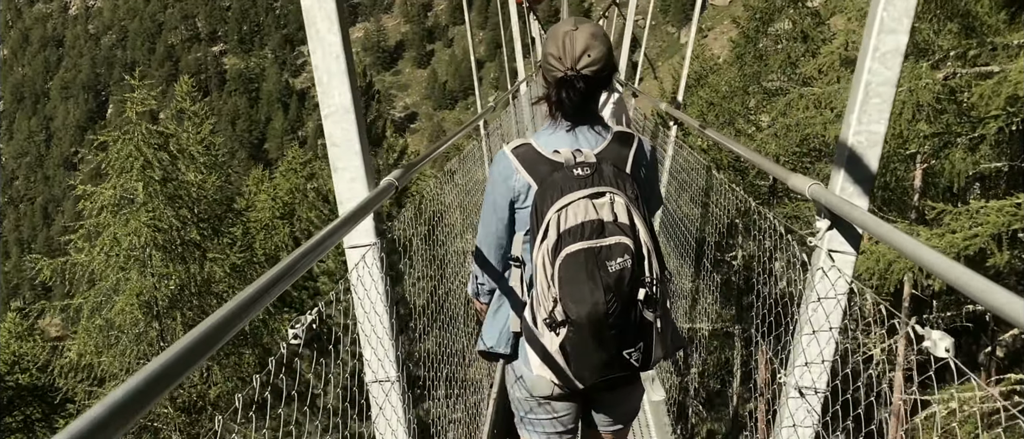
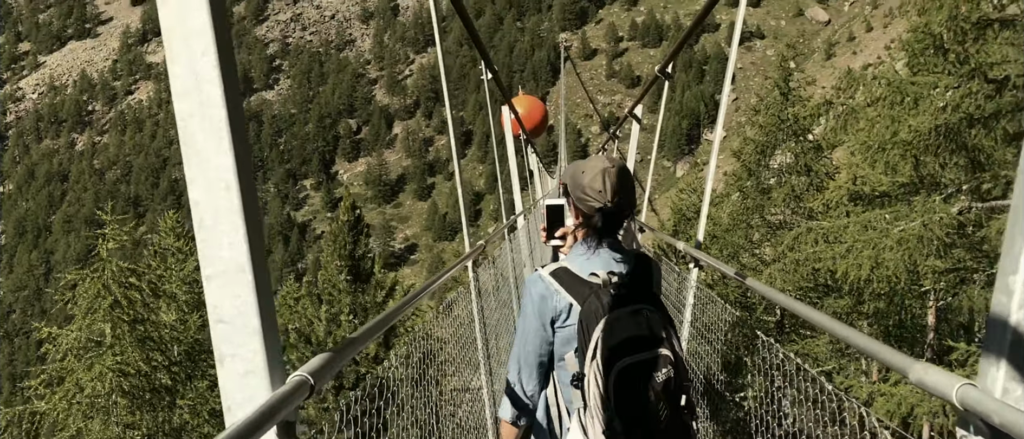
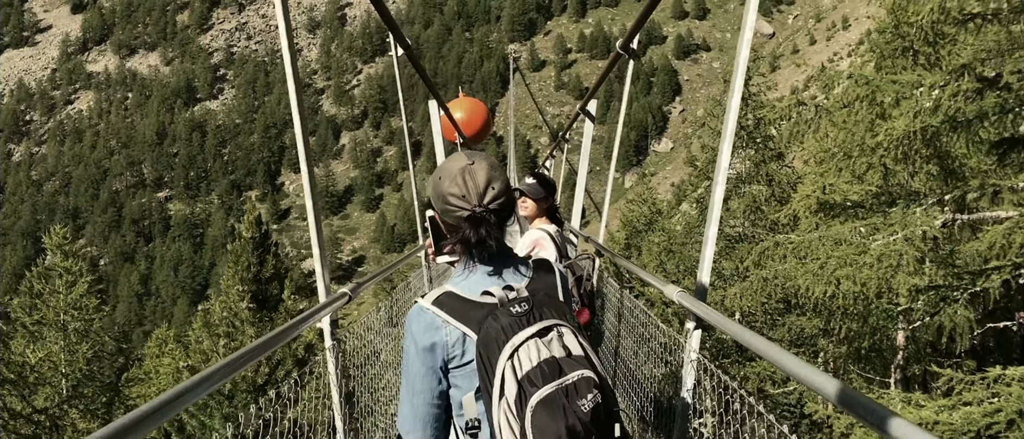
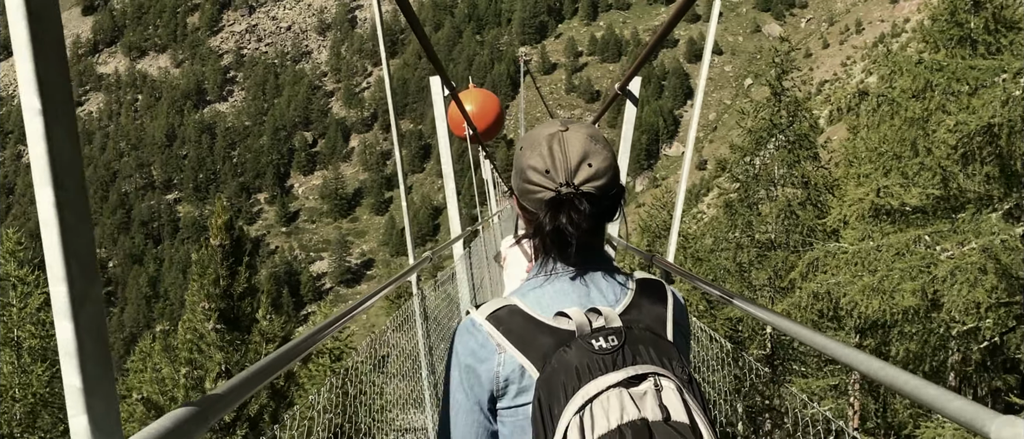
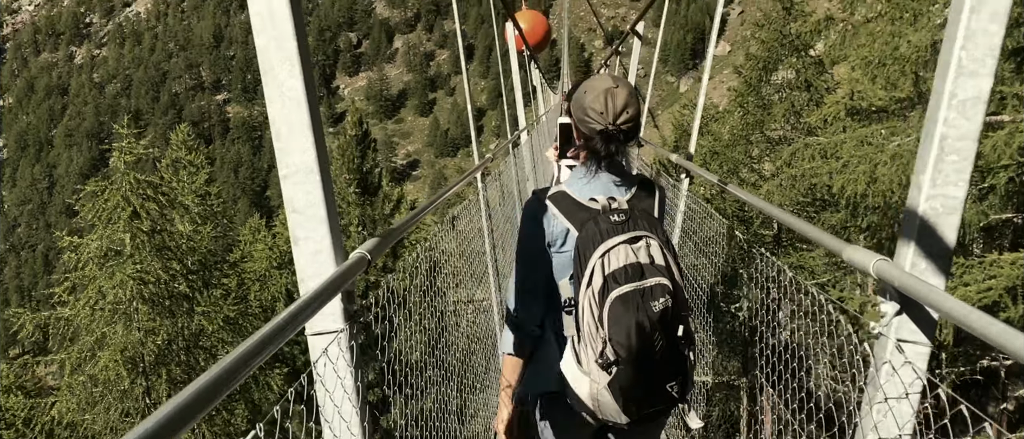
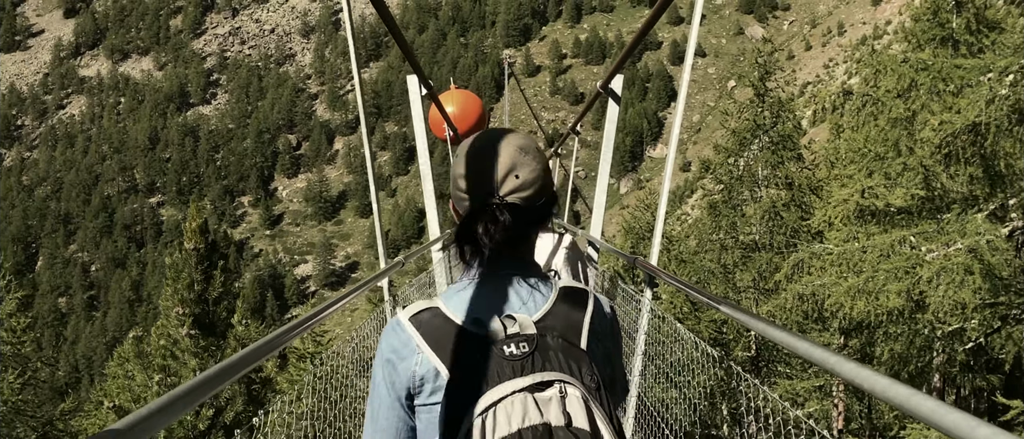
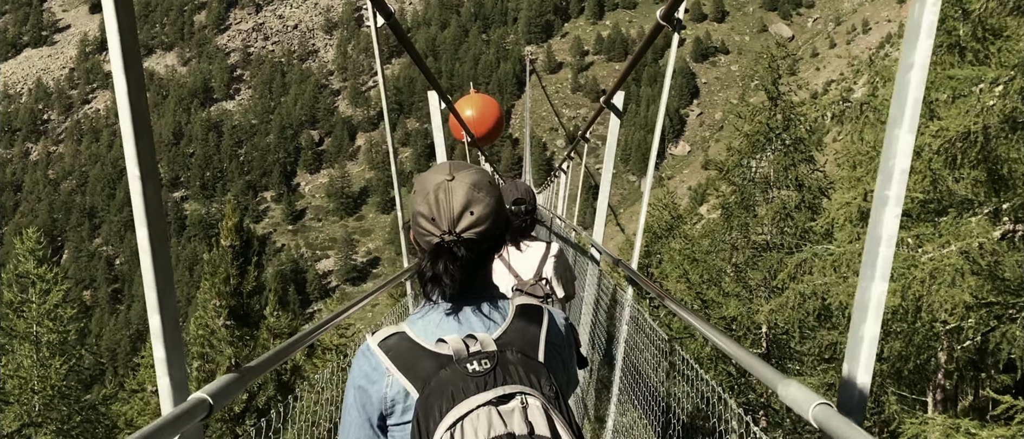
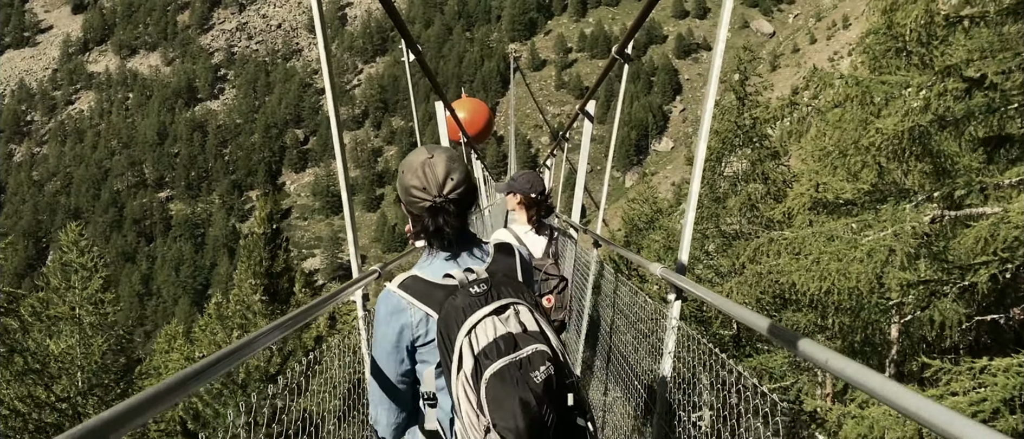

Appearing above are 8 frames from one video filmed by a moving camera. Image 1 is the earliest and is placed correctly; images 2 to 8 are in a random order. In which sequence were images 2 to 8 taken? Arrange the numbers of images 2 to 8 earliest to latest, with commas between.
5, 2, 8, 3, 7, 4, 6
